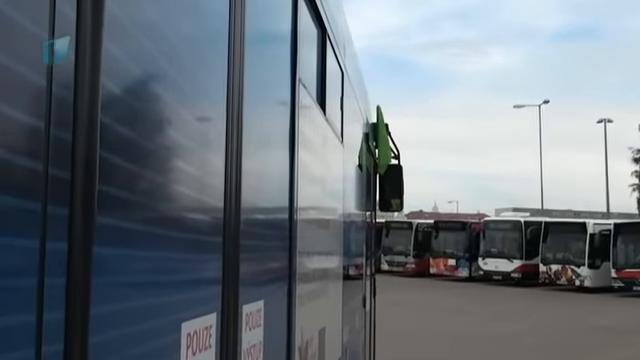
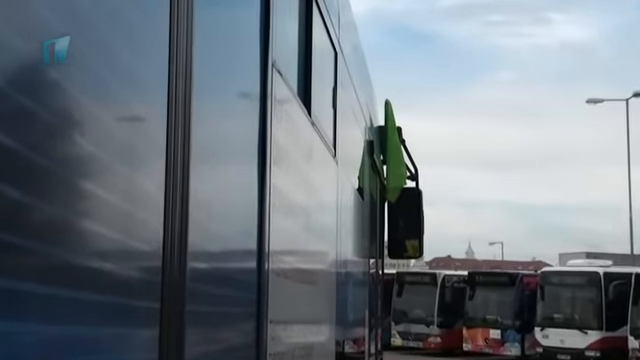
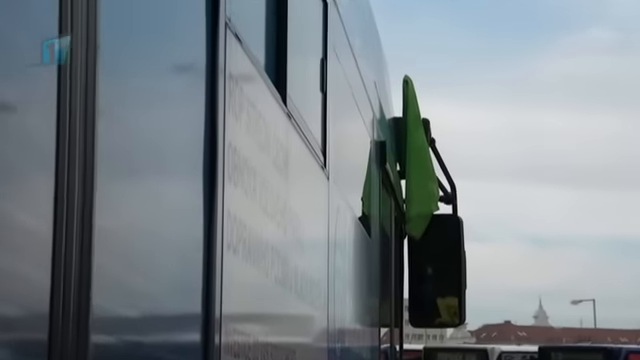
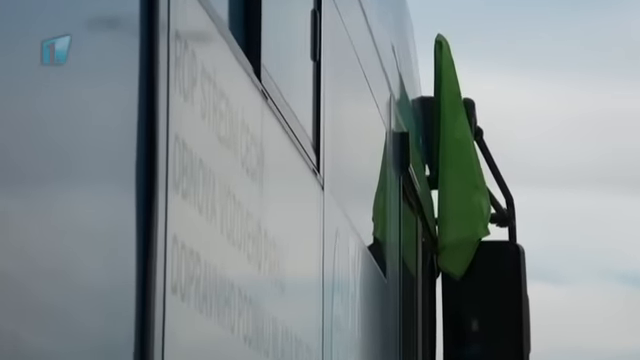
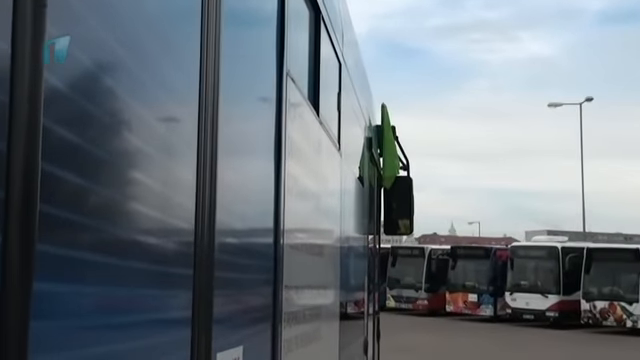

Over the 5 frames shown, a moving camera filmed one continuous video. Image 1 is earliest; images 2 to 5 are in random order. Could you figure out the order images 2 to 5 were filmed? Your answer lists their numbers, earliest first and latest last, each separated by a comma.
5, 2, 3, 4
